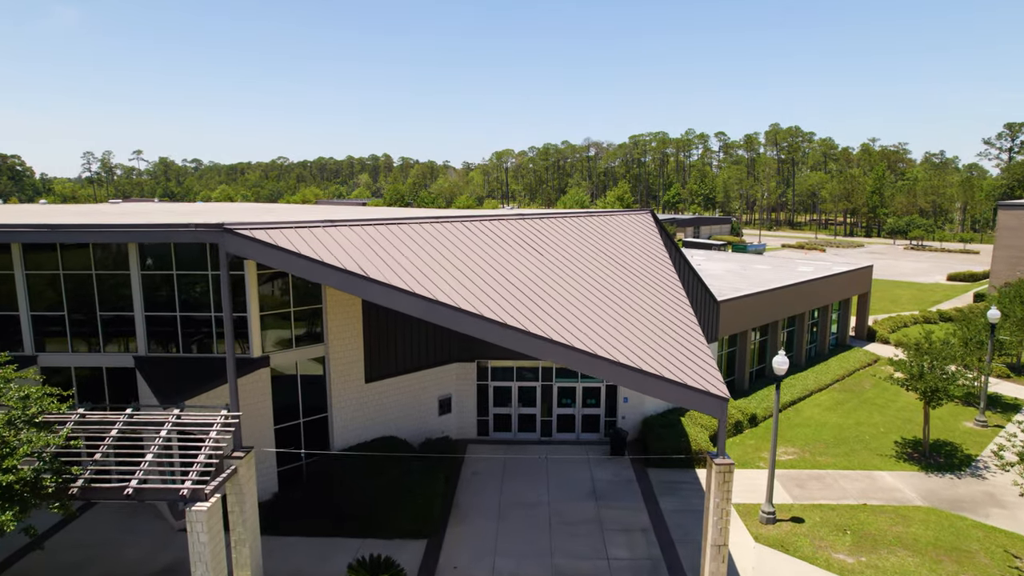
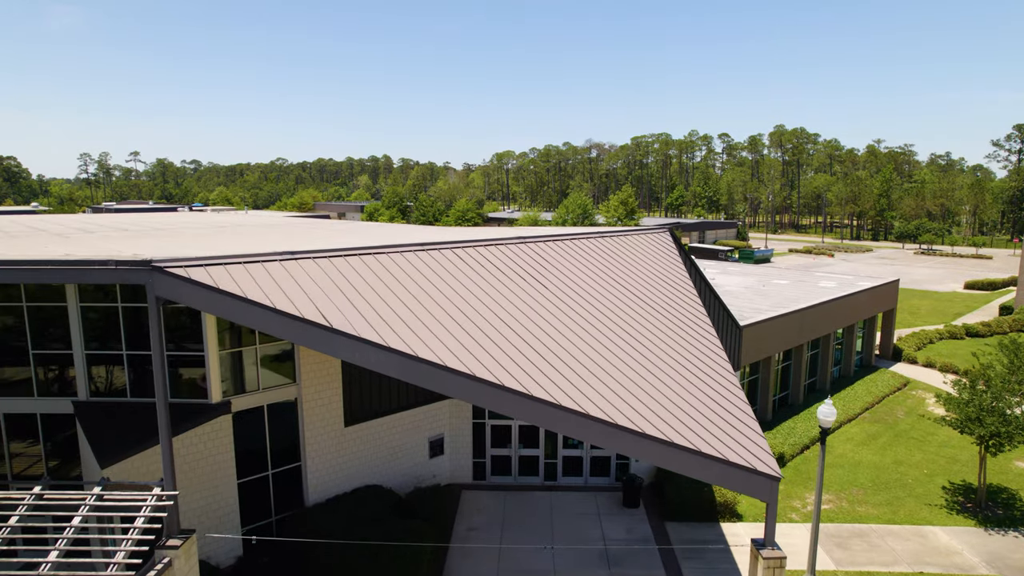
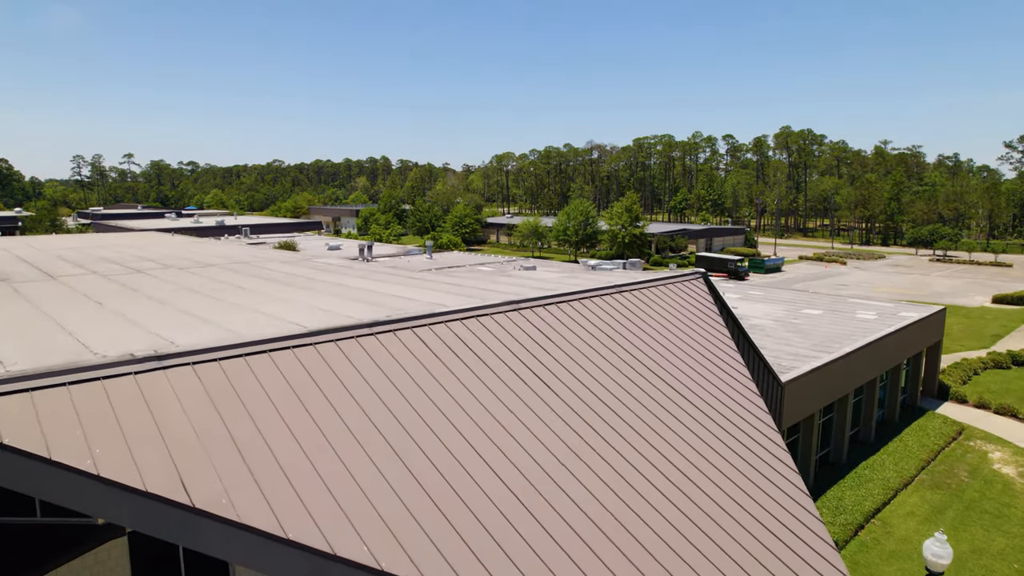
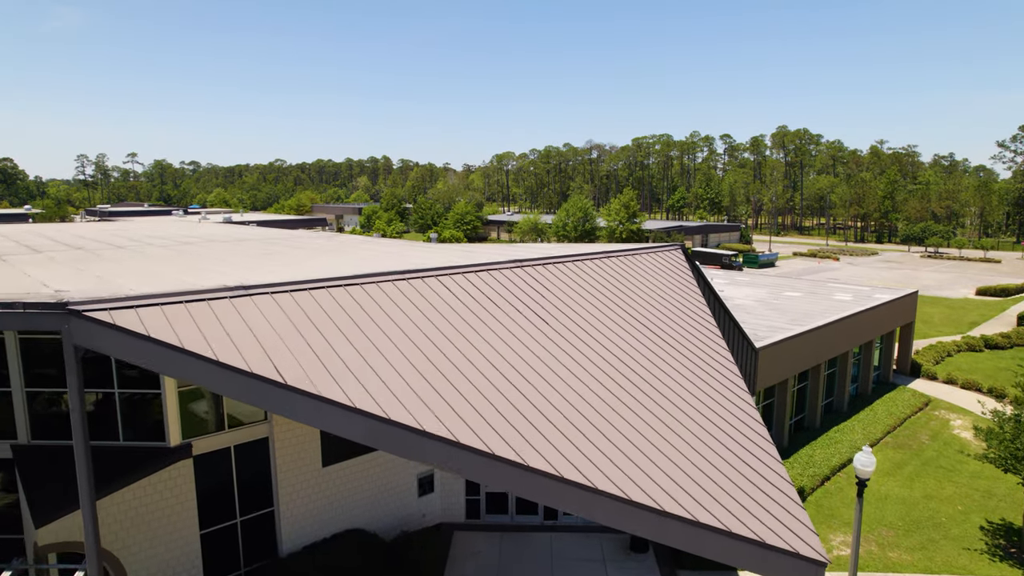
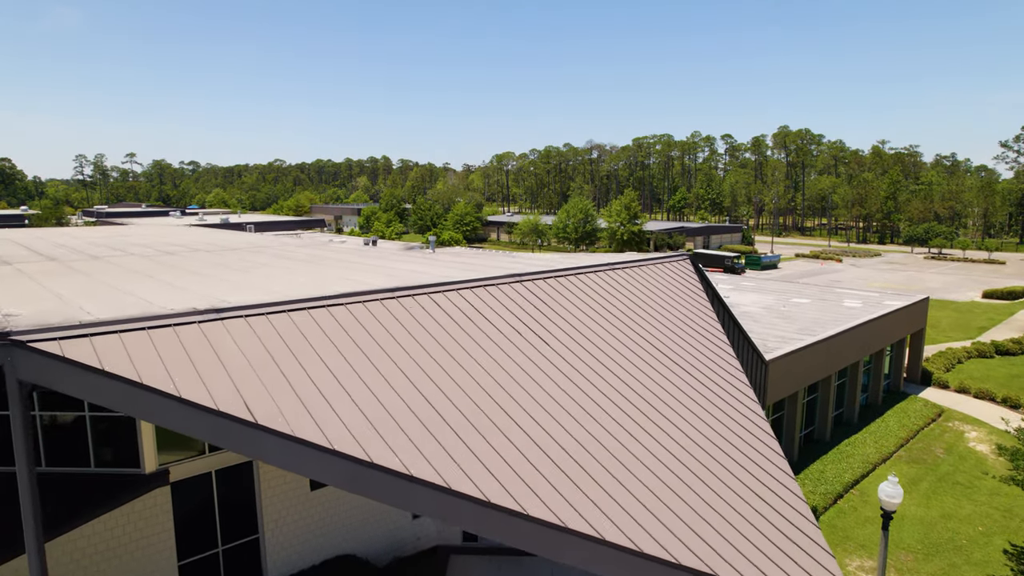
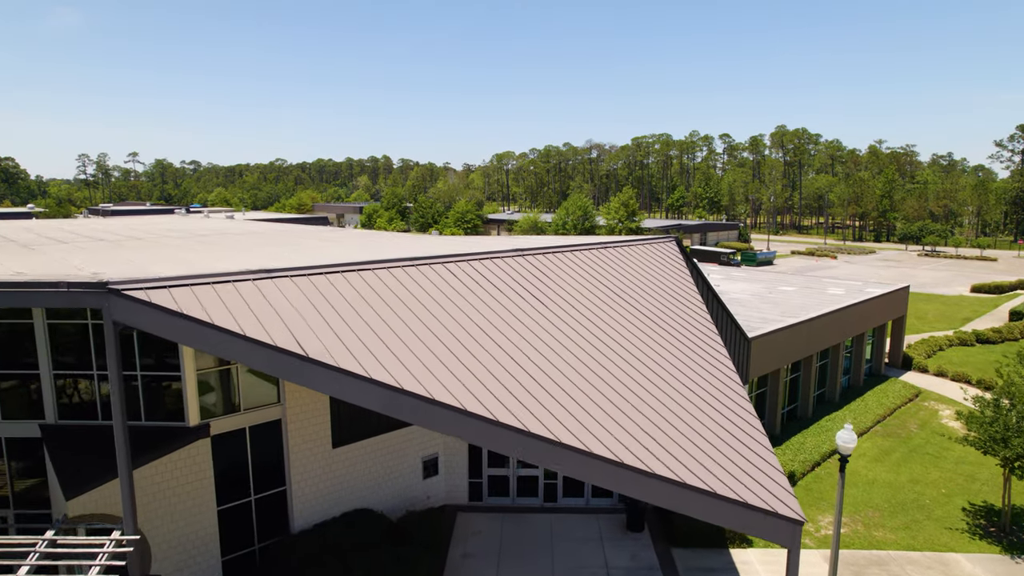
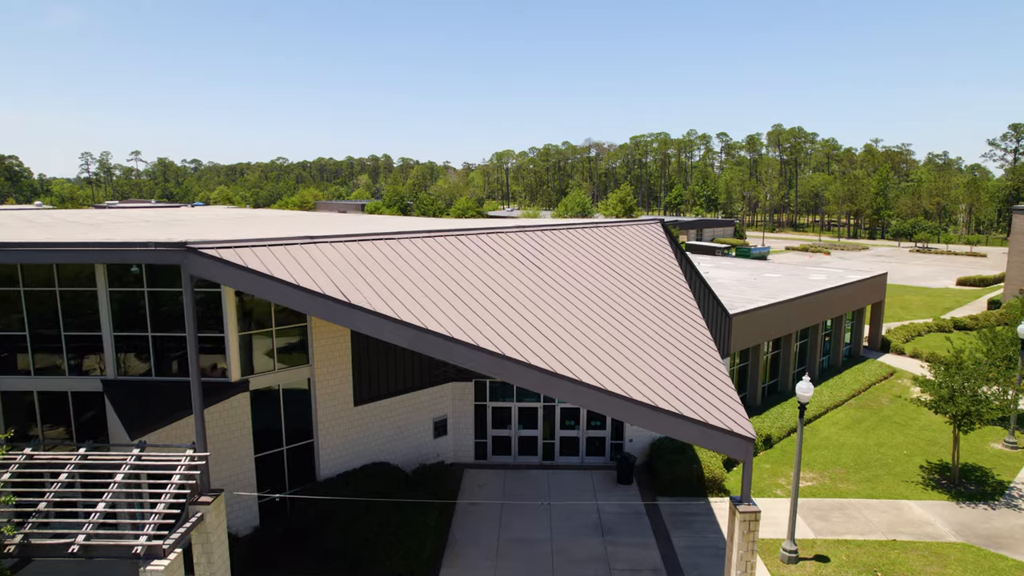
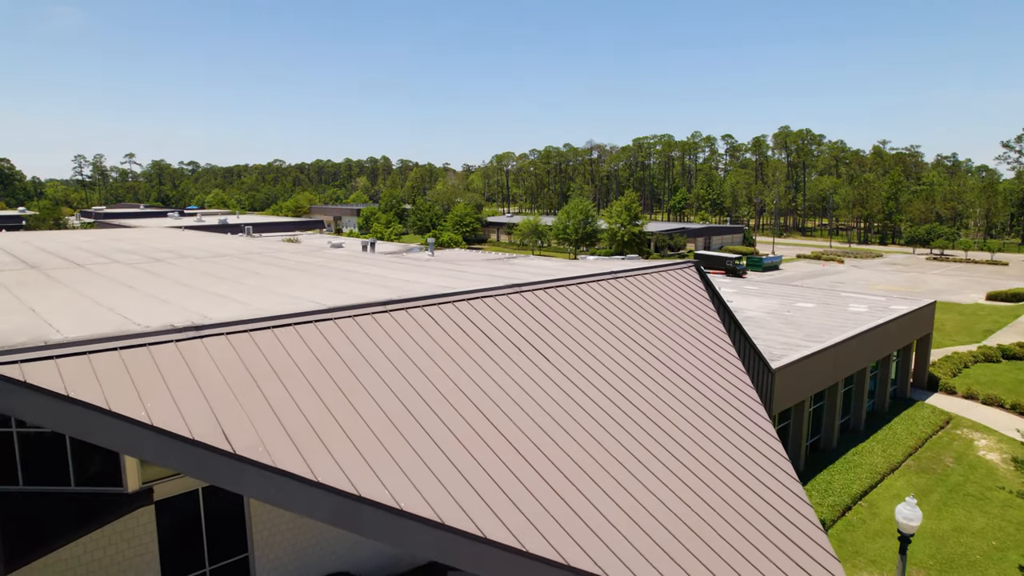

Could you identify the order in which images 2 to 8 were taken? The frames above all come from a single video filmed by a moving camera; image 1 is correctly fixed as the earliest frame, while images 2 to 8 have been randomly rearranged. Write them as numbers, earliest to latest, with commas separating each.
7, 2, 6, 4, 5, 8, 3
